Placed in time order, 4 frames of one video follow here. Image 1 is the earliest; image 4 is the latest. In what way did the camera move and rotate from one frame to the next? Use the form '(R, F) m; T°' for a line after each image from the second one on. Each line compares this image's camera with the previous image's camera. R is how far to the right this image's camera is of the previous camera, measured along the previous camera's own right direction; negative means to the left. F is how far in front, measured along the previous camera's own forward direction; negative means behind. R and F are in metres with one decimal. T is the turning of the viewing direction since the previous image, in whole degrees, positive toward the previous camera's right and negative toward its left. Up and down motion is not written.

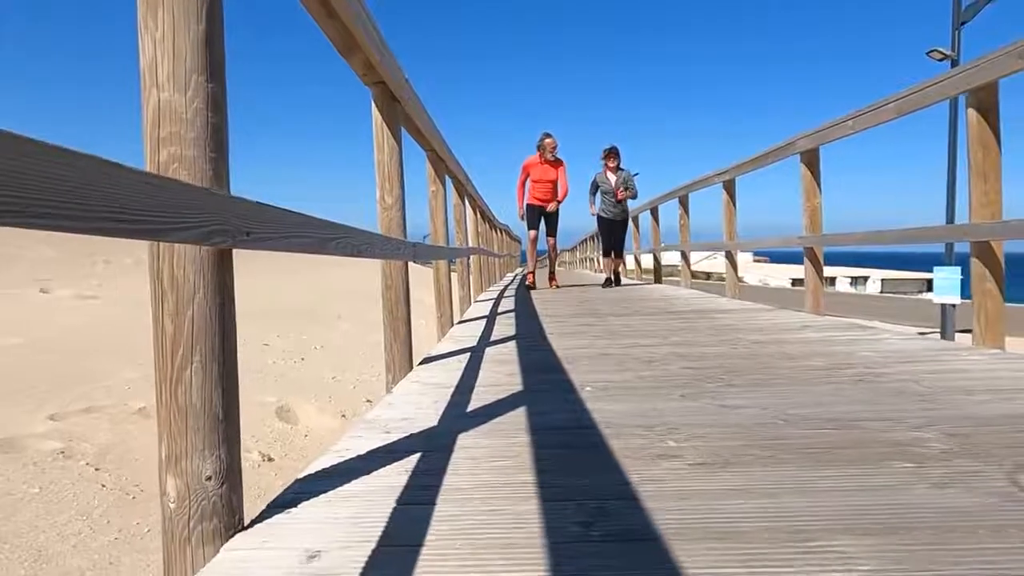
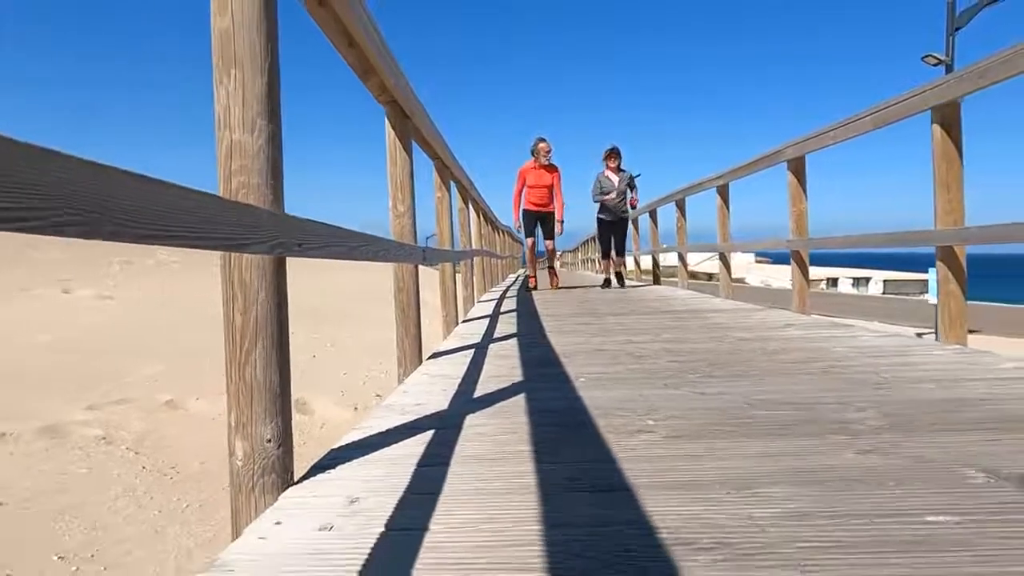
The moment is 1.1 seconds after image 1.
(0.0, -0.3) m; 0°
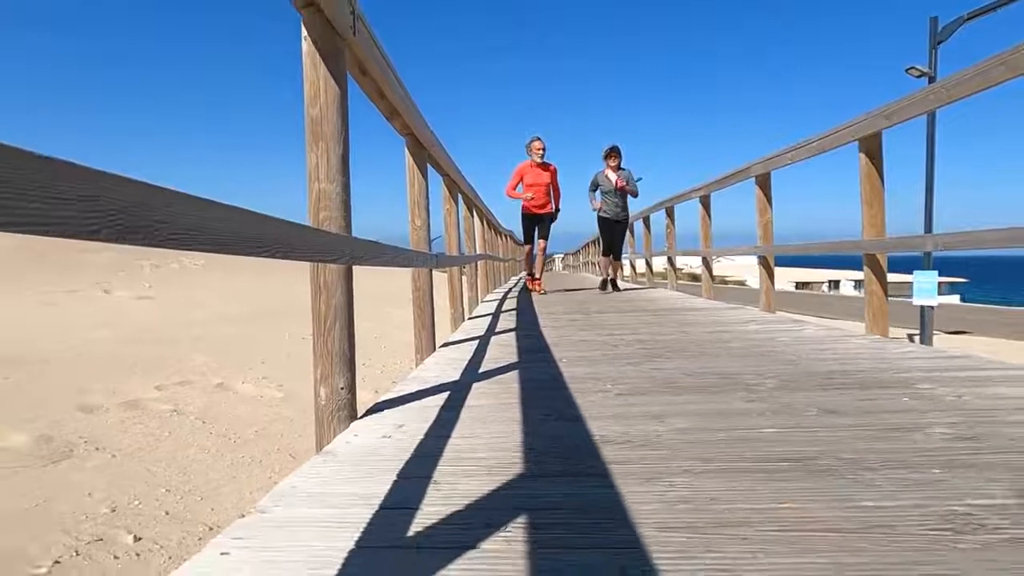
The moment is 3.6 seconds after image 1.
(0.0, -0.9) m; 0°
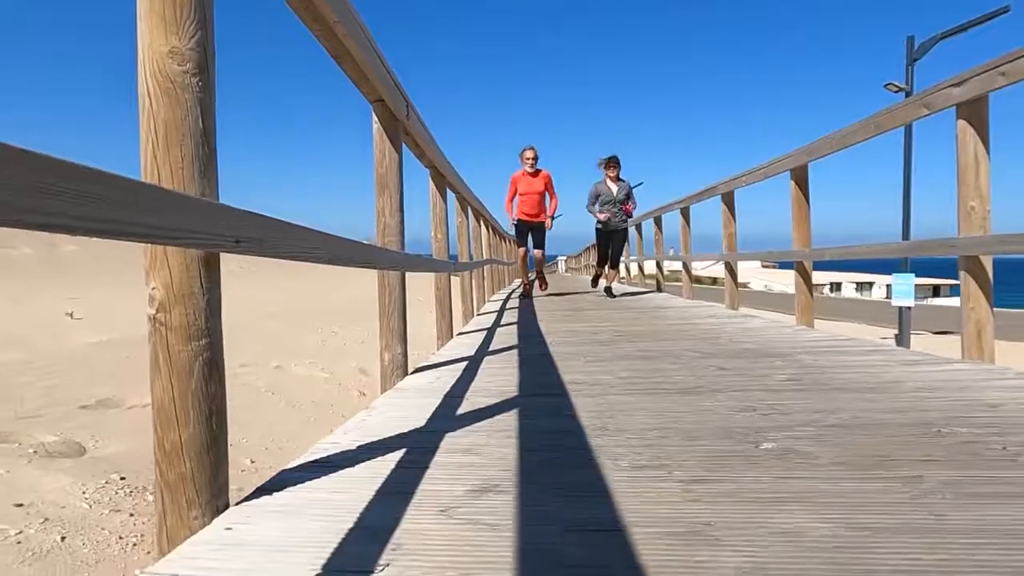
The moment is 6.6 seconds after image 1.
(0.0, -1.3) m; 0°
